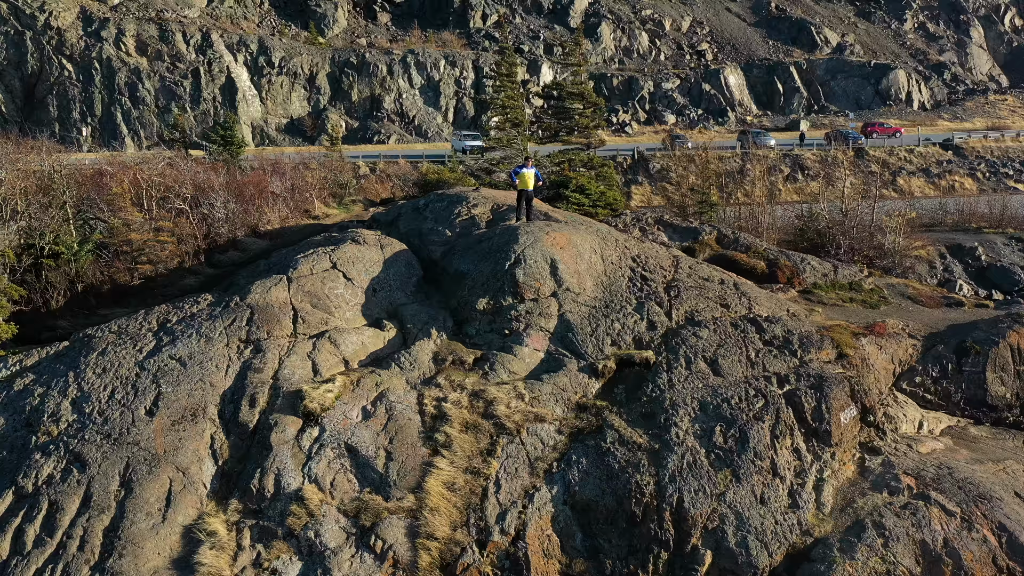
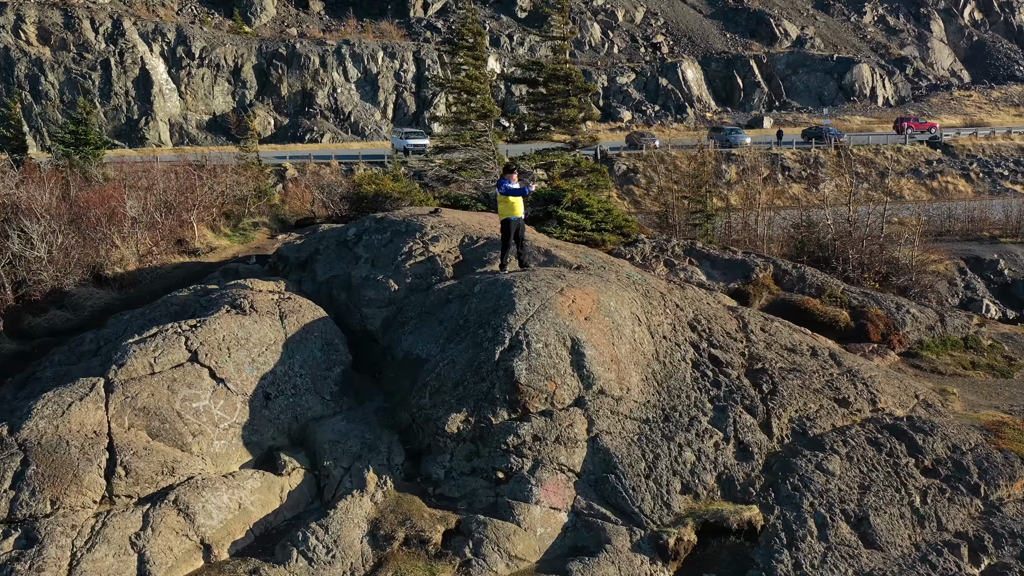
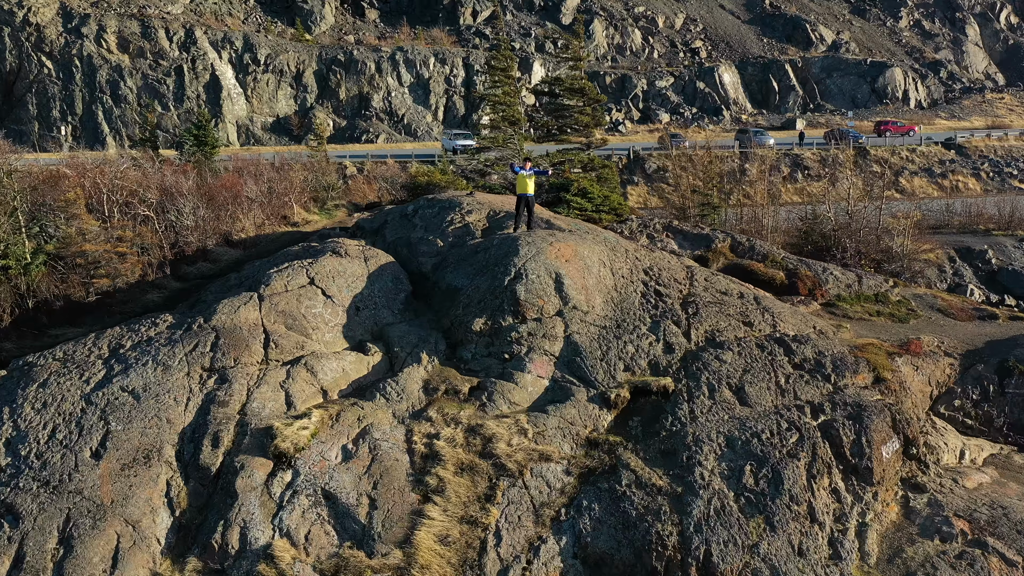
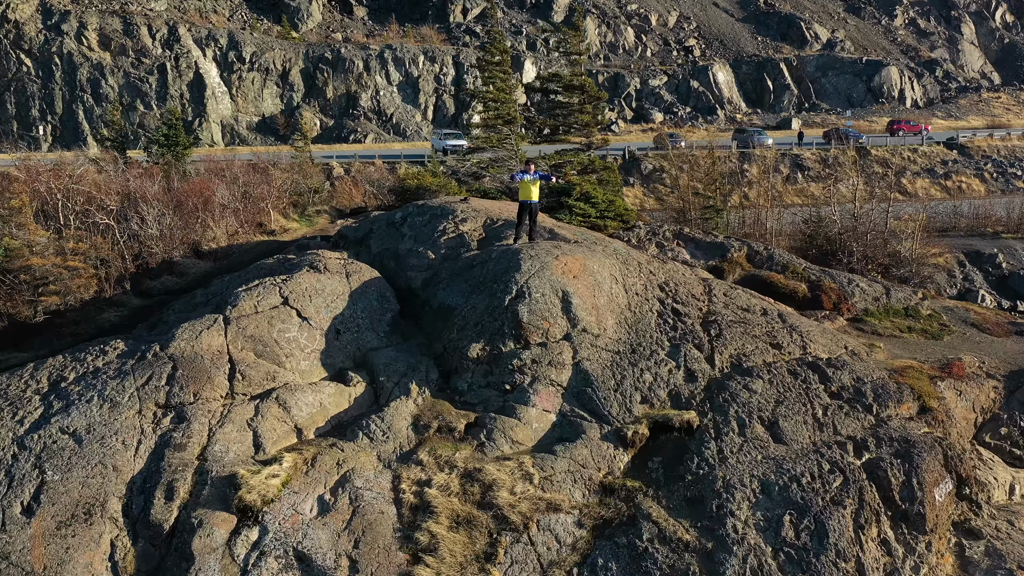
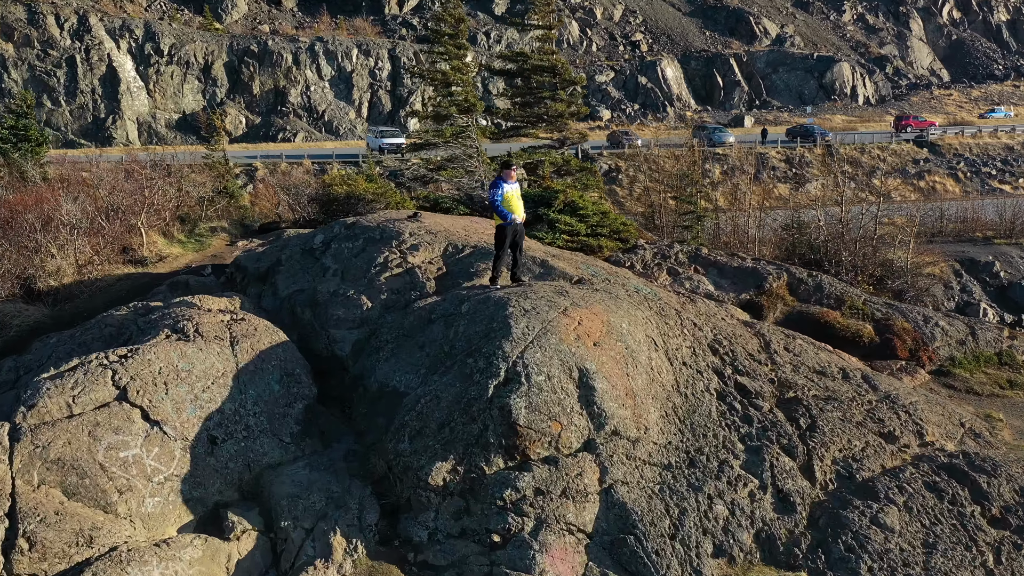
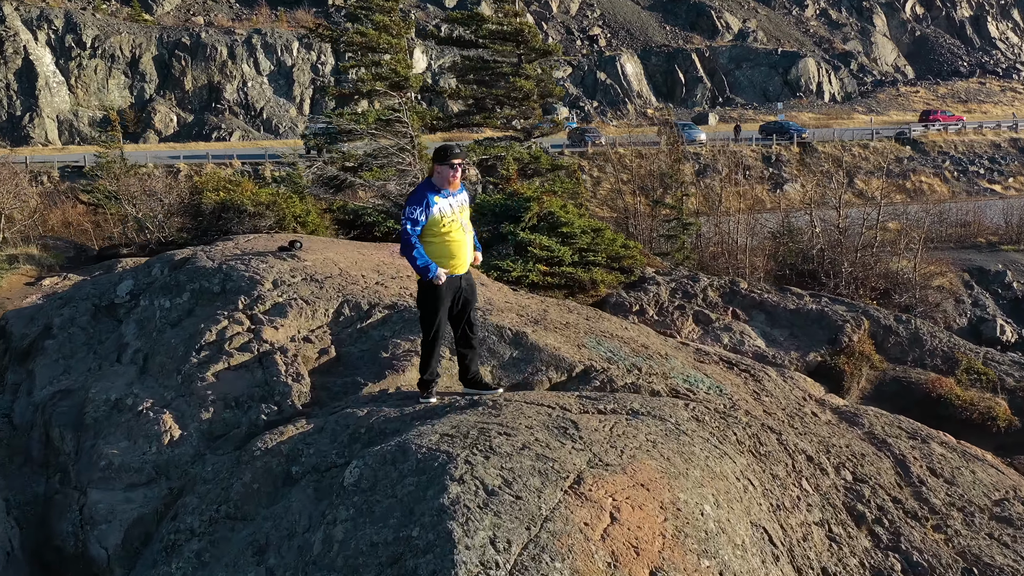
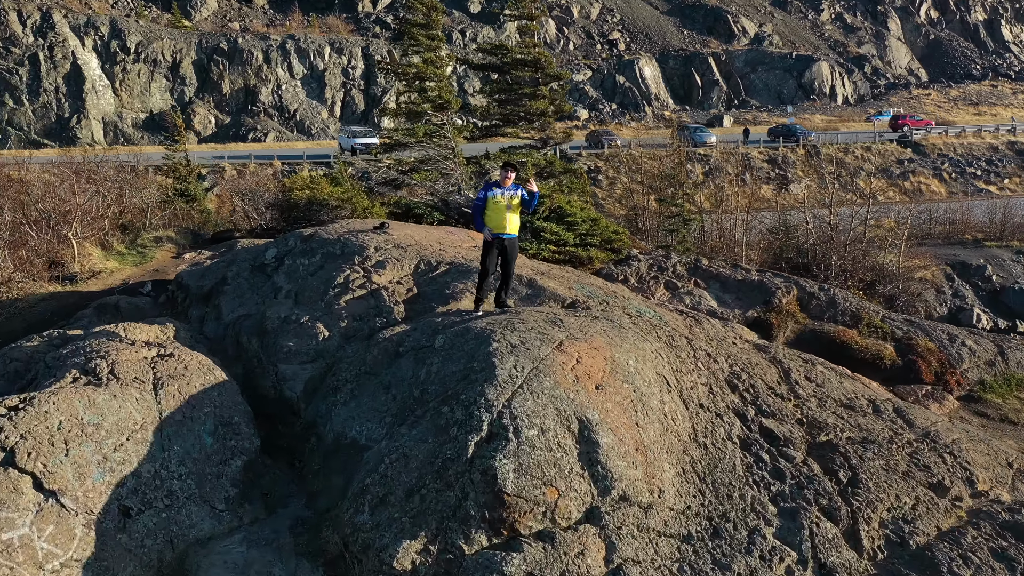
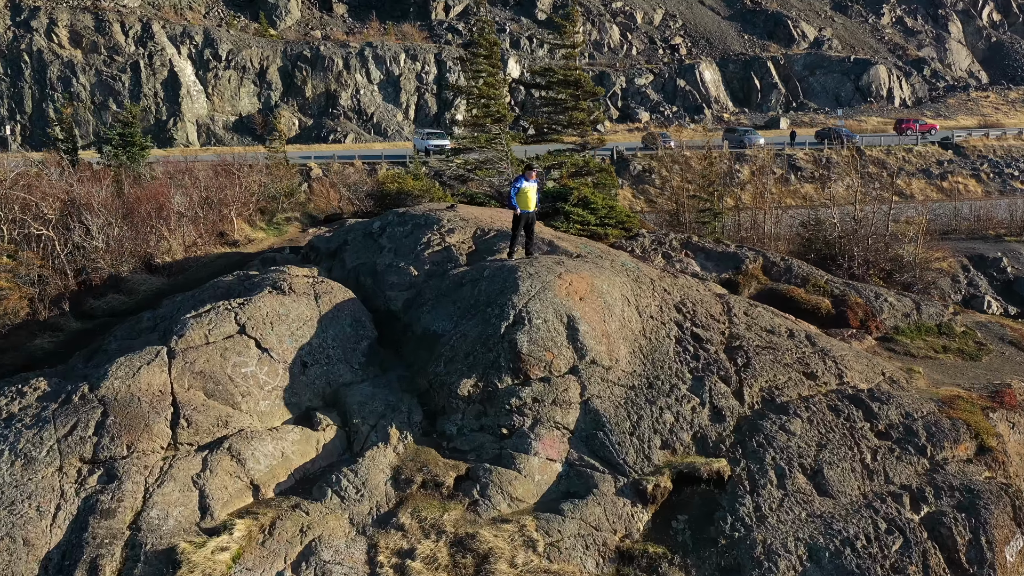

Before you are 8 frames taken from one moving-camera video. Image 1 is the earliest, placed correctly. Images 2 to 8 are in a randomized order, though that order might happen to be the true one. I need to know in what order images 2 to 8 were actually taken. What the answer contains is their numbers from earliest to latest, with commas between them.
3, 4, 8, 2, 5, 7, 6
